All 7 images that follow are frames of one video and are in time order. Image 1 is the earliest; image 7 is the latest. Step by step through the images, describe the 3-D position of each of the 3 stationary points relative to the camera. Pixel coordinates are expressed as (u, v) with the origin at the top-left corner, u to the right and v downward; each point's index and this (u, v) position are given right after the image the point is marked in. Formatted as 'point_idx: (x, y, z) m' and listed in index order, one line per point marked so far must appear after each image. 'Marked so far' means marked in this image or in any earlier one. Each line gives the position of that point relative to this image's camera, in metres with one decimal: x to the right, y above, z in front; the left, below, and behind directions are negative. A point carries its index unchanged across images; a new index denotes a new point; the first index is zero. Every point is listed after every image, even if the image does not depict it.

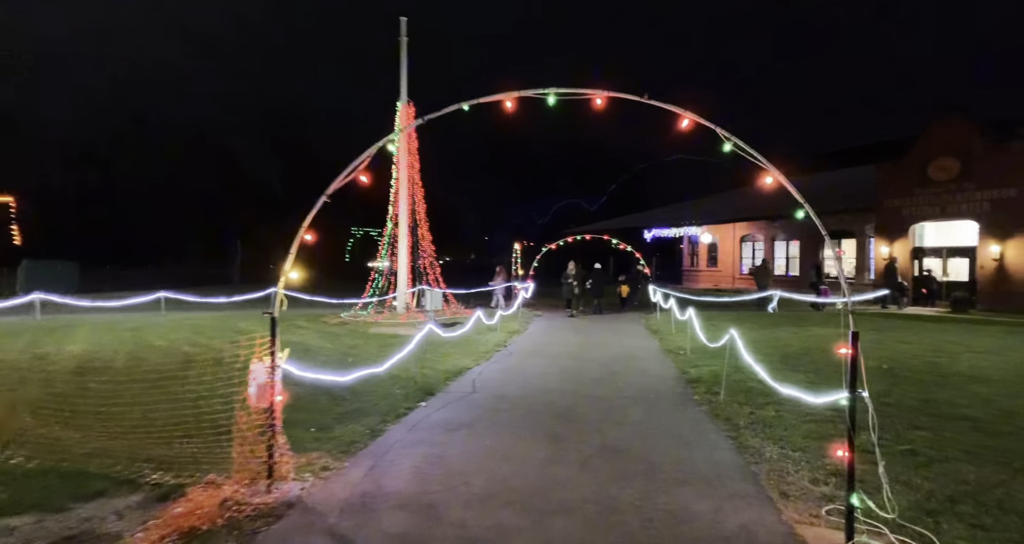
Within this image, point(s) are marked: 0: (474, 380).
0: (-0.7, -2.0, +8.9) m
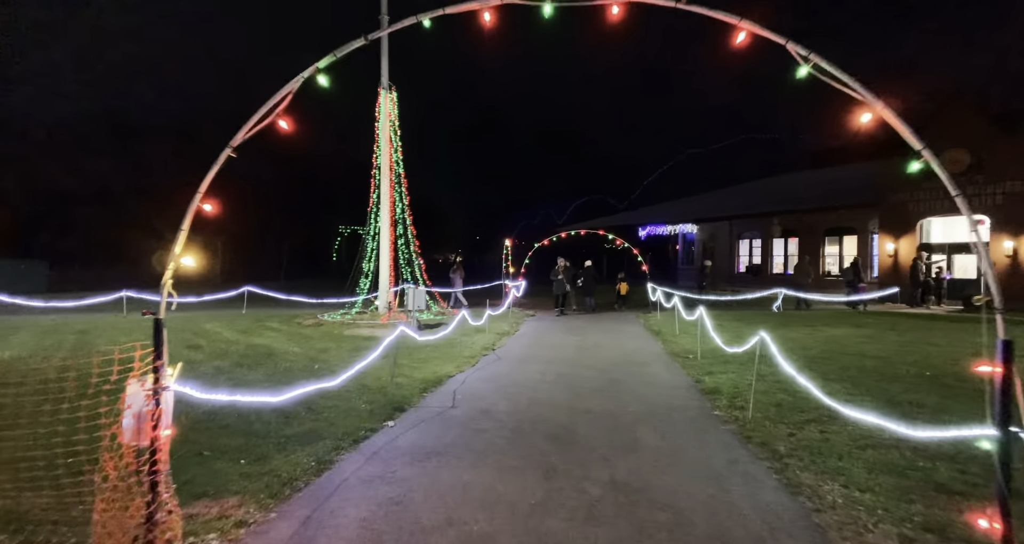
0: (-0.9, -1.9, +7.7) m
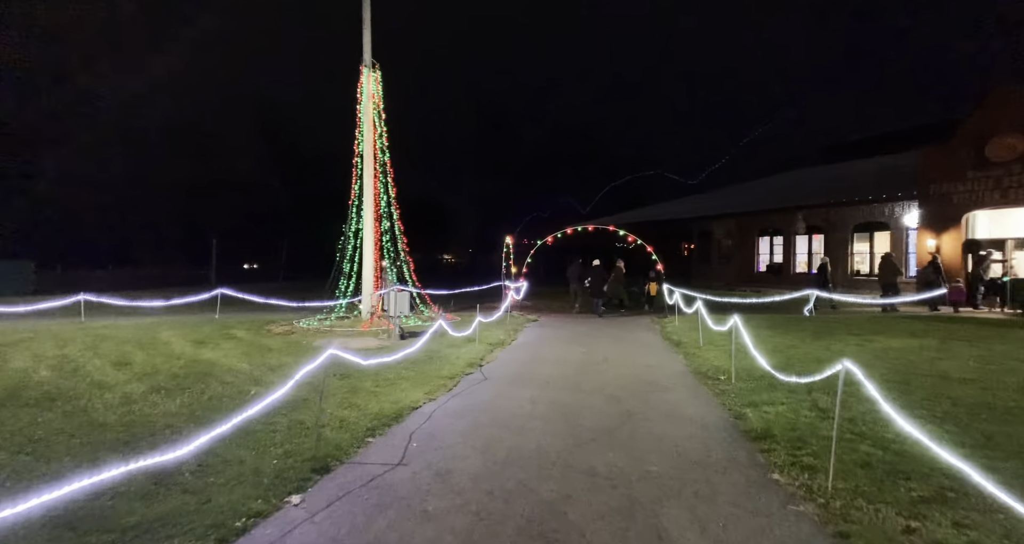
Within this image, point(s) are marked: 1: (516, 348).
0: (-1.2, -1.9, +5.7) m
1: (+0.1, -1.8, +11.5) m
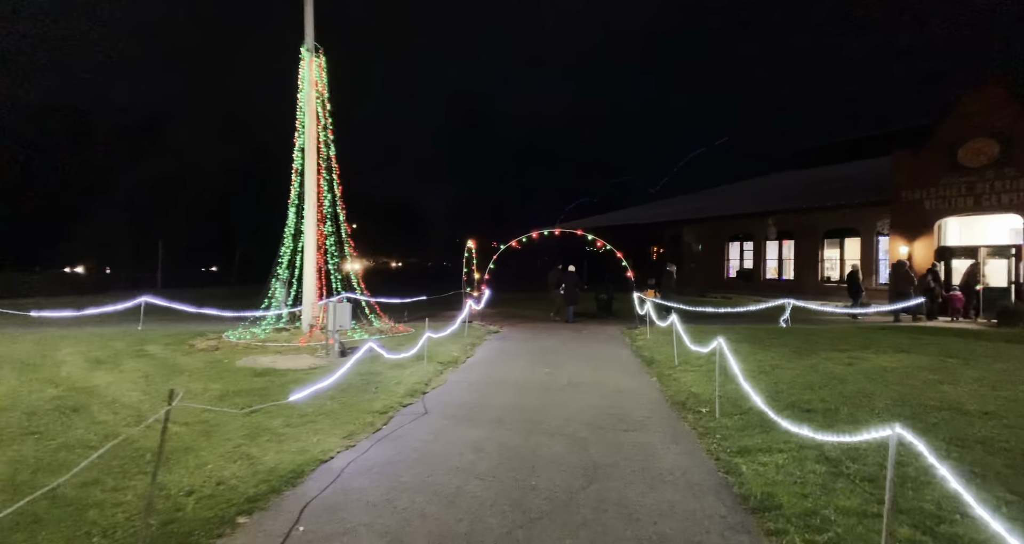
0: (-1.8, -2.0, +4.3) m
1: (-0.8, -2.0, +10.1) m
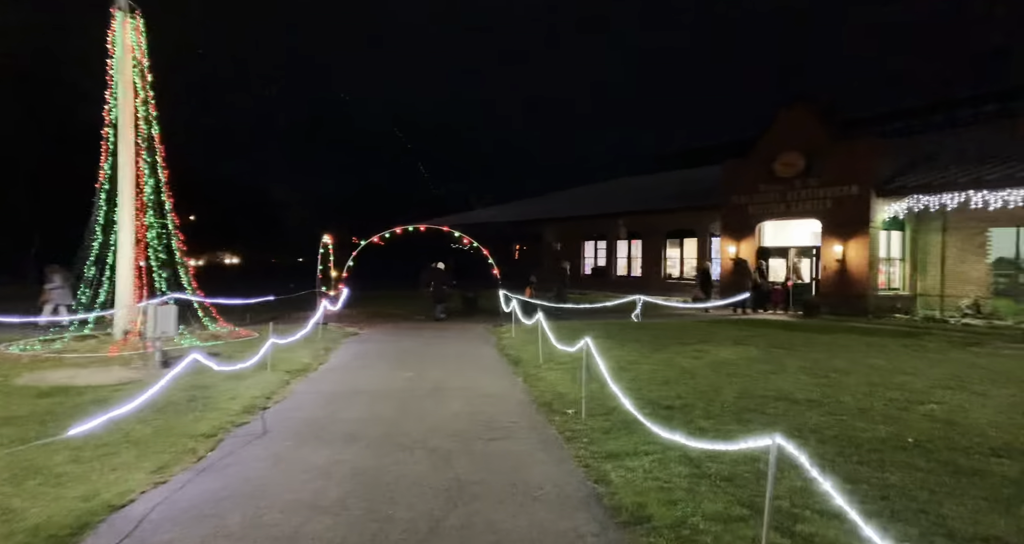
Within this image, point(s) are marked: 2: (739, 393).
0: (-2.8, -2.0, +3.2) m
1: (-3.4, -1.9, +9.1) m
2: (+3.3, -1.7, +7.1) m
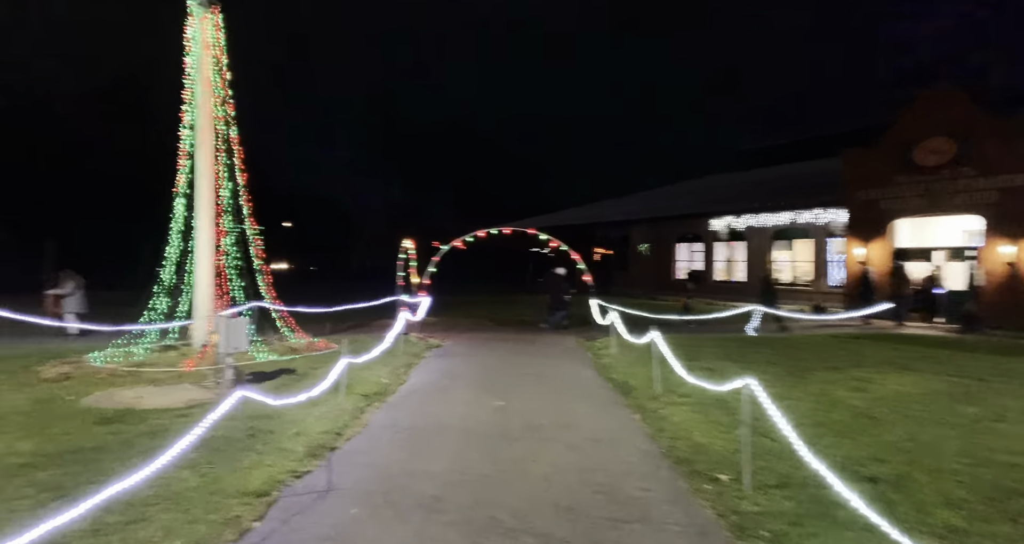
0: (-2.0, -2.1, +1.9) m
1: (-1.7, -2.1, +7.8) m
2: (+4.6, -1.8, +4.9) m
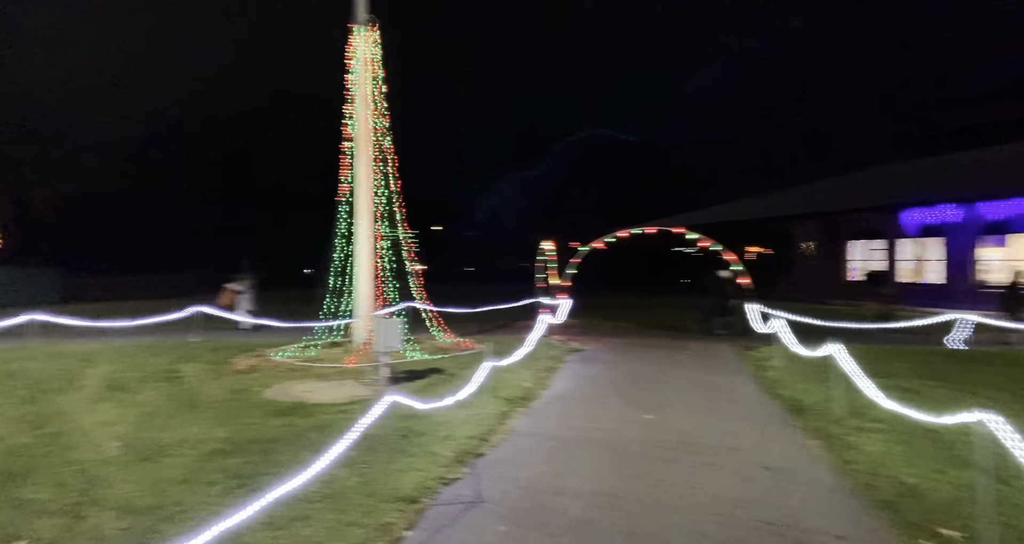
0: (-1.3, -2.2, +1.9) m
1: (+0.5, -2.1, +7.5) m
2: (+5.8, -1.8, +3.1) m
